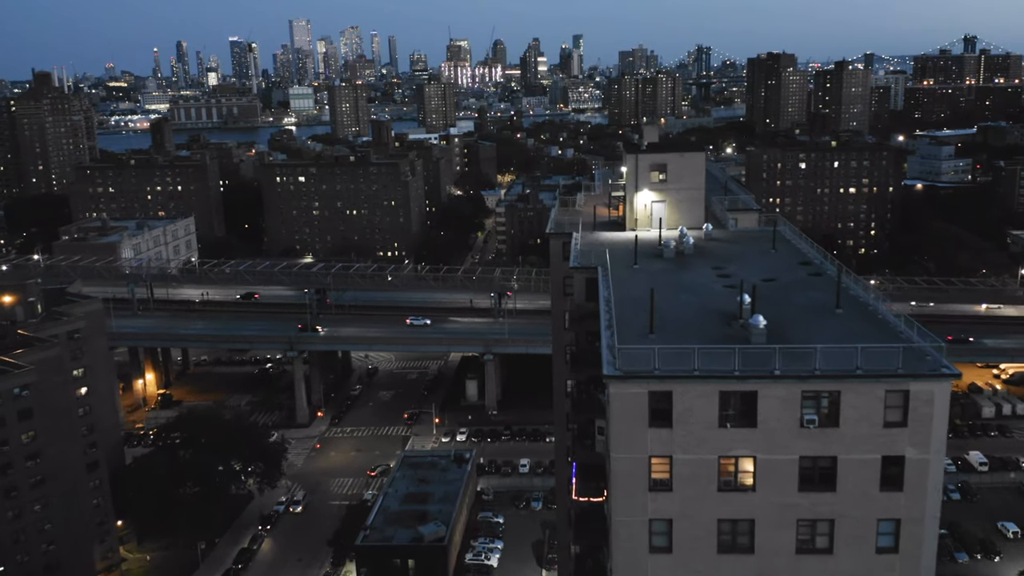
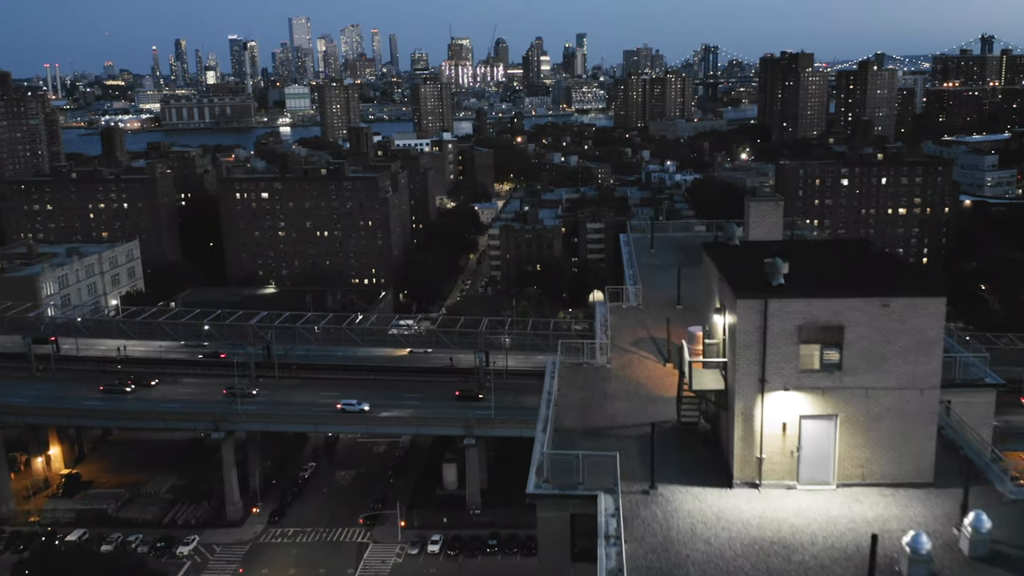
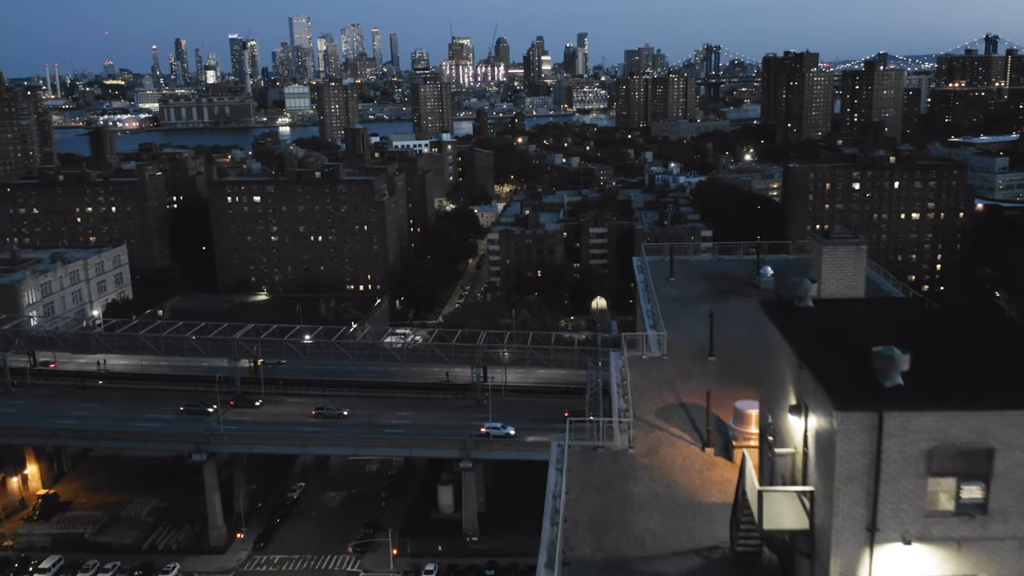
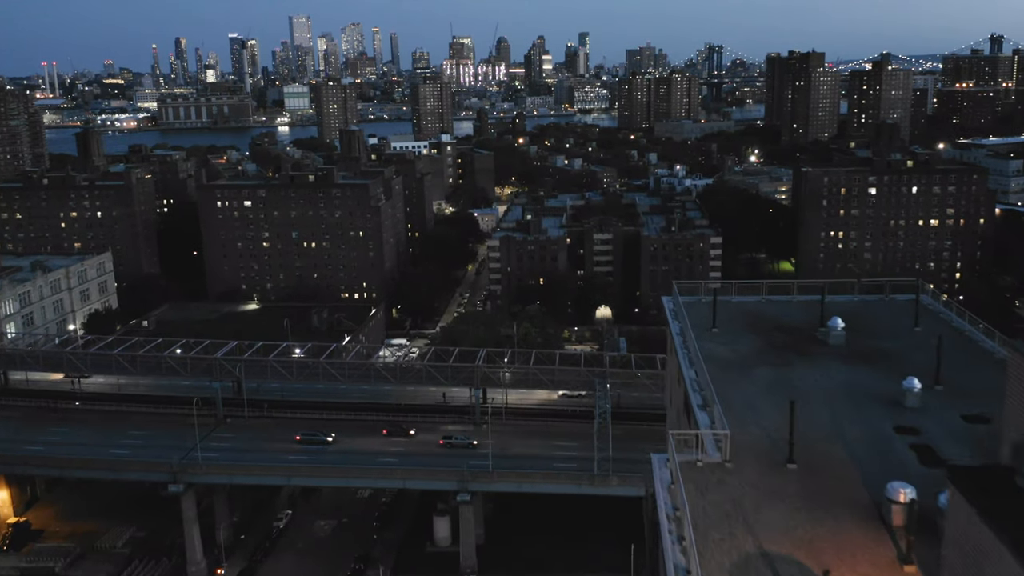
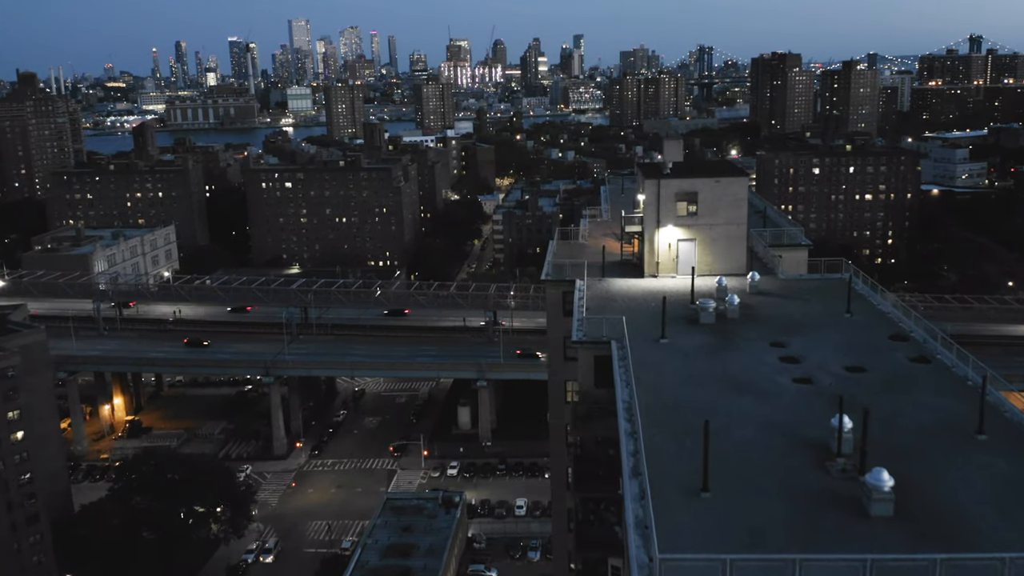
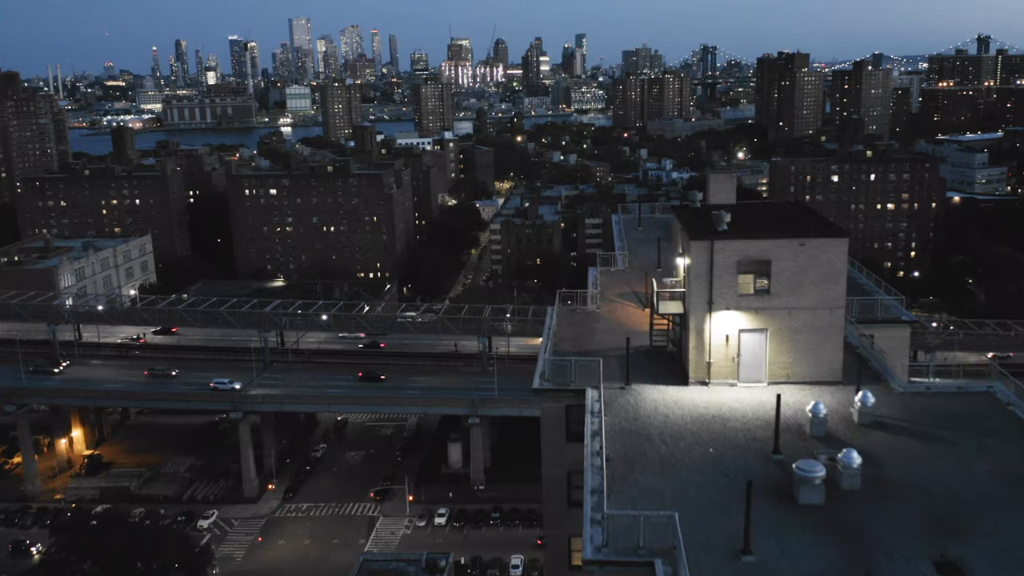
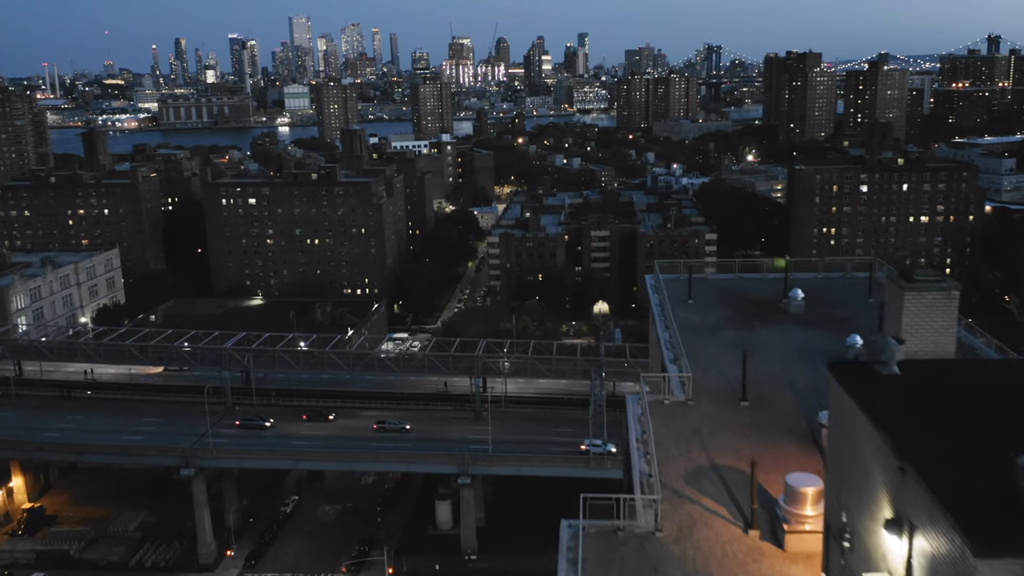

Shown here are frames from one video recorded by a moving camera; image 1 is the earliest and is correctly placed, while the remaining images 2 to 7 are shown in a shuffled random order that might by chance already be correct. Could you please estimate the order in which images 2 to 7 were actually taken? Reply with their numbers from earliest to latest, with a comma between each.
5, 6, 2, 3, 7, 4
